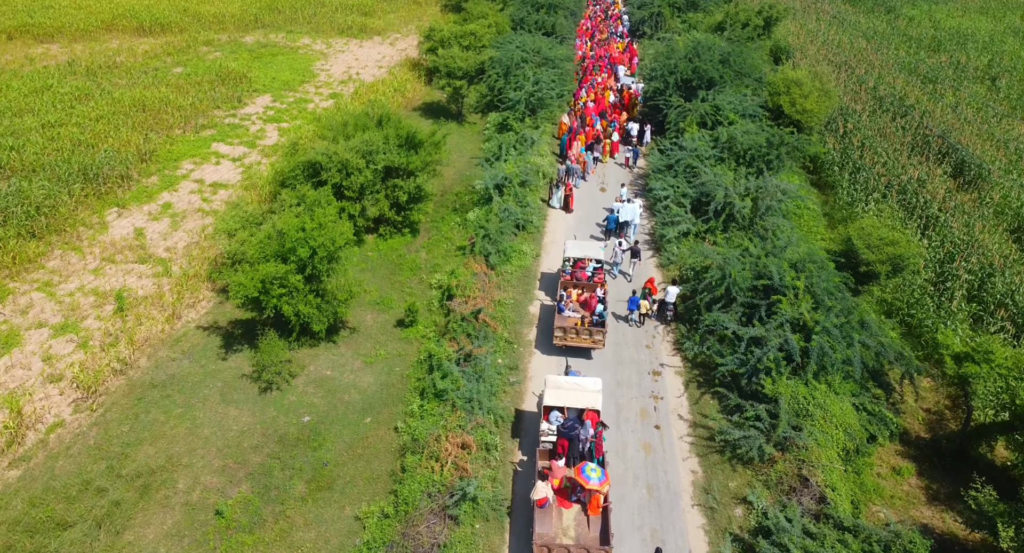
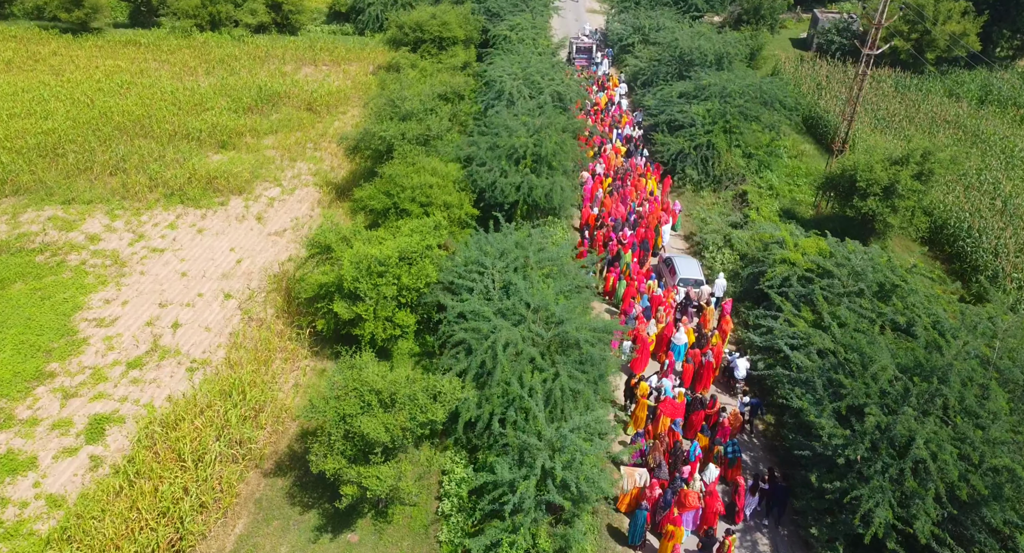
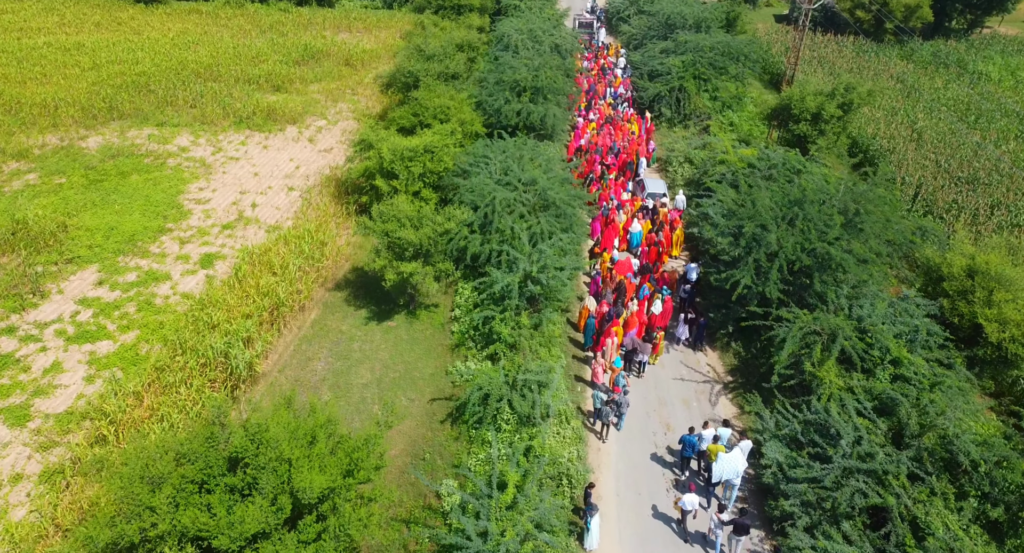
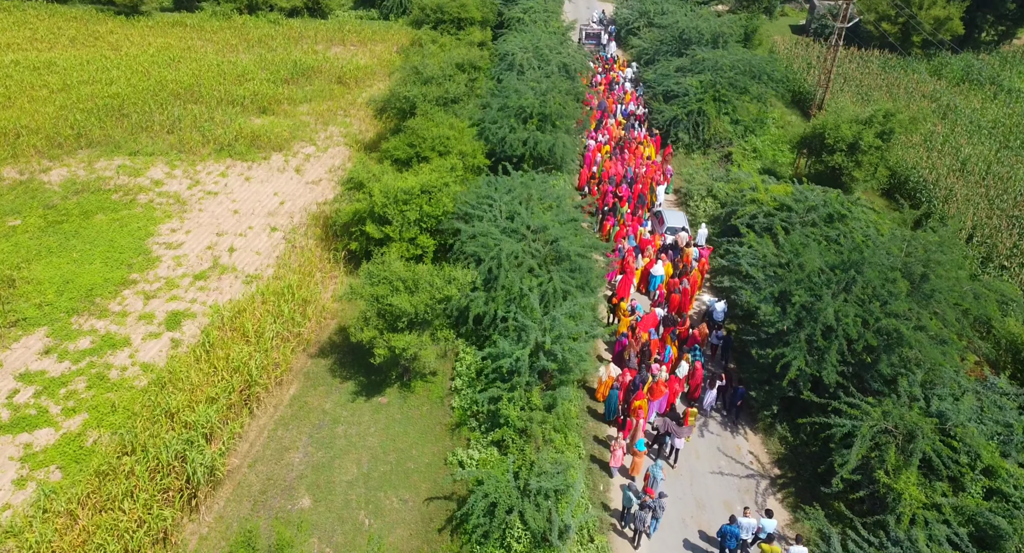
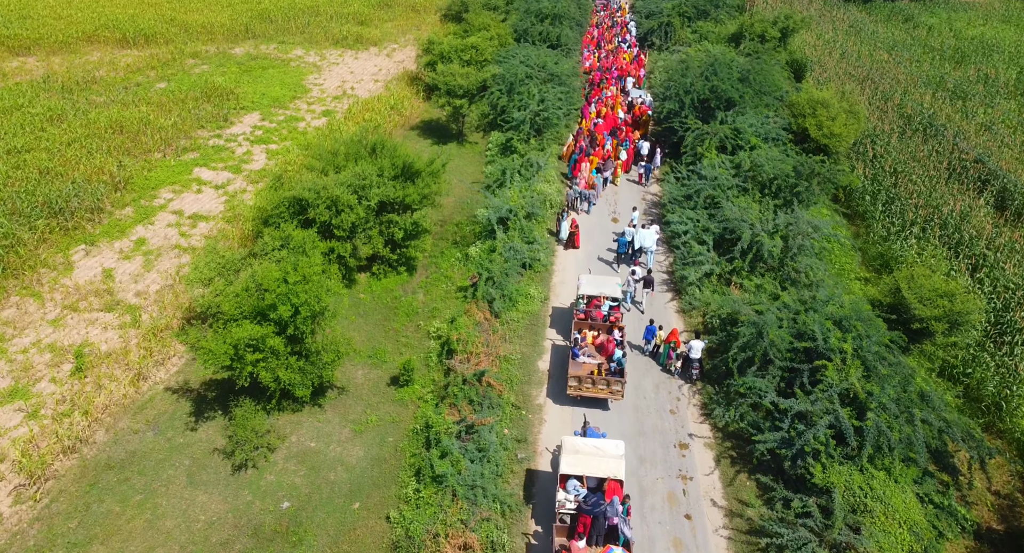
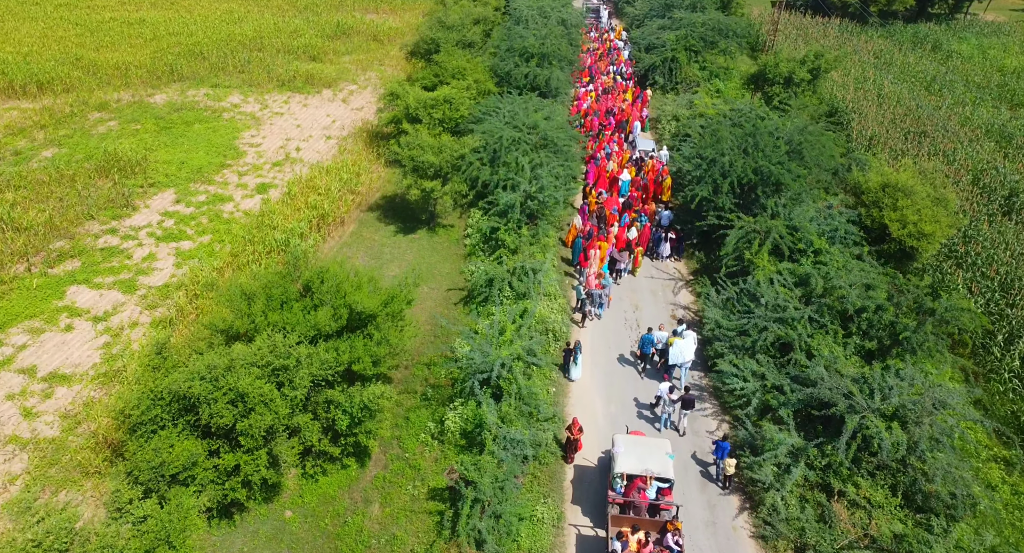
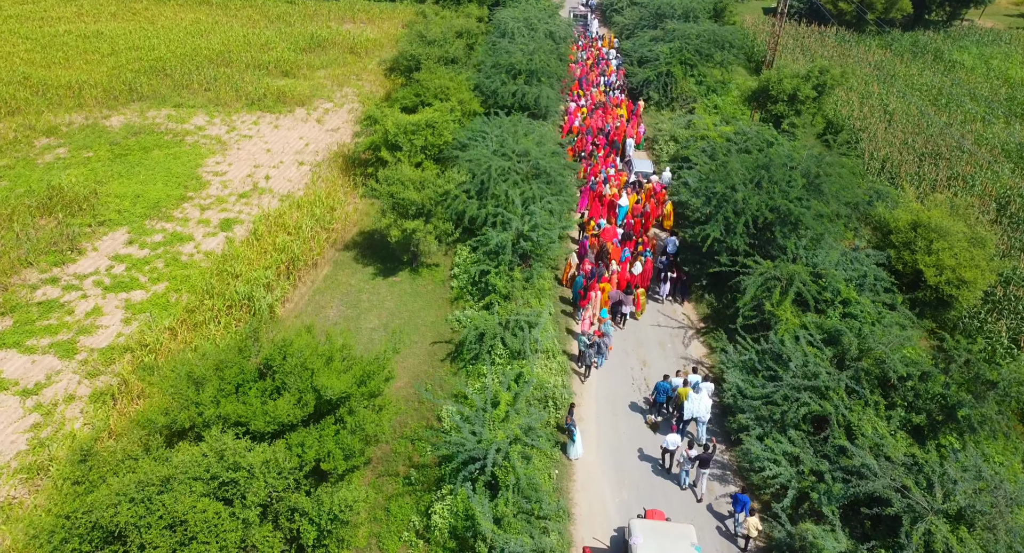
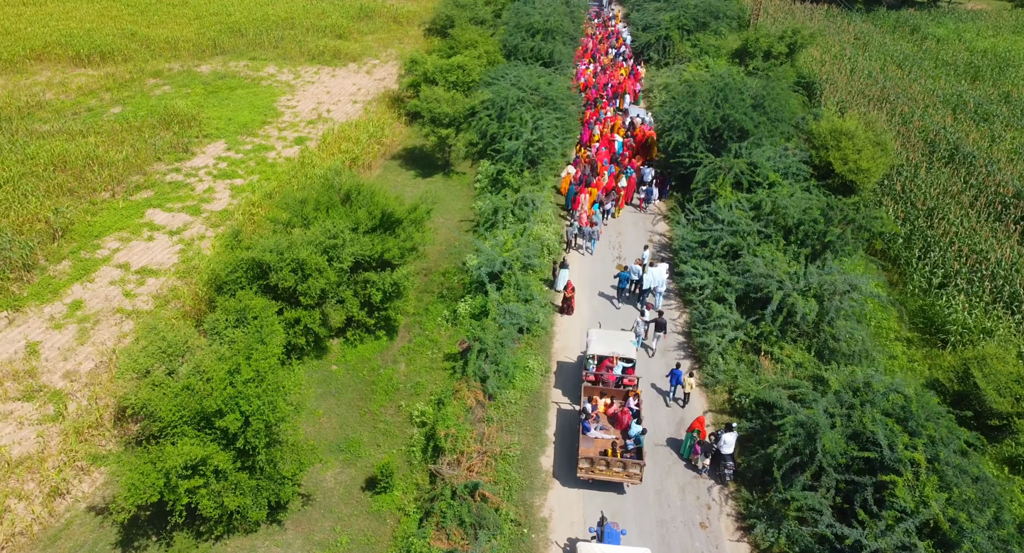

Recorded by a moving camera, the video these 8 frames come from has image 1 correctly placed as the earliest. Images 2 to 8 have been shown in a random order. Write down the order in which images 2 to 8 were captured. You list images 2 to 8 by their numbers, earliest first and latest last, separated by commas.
5, 8, 6, 7, 3, 4, 2
